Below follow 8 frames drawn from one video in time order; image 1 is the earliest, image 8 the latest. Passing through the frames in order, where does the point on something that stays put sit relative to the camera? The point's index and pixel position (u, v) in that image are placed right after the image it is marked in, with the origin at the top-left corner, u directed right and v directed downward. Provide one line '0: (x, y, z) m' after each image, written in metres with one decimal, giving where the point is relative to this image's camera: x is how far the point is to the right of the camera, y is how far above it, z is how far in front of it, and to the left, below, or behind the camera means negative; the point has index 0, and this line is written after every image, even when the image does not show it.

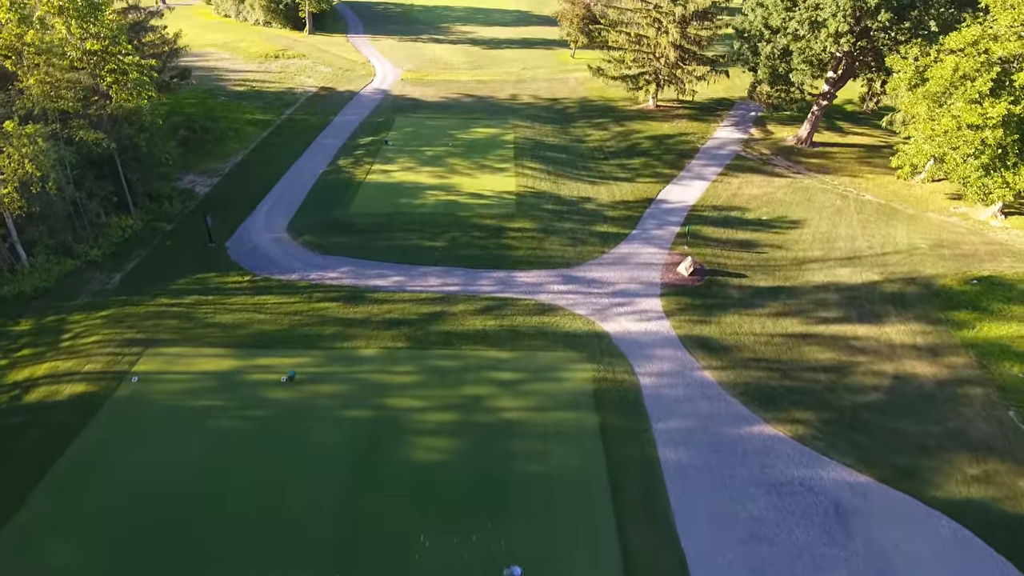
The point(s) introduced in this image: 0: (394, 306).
0: (-3.1, -0.5, +18.9) m
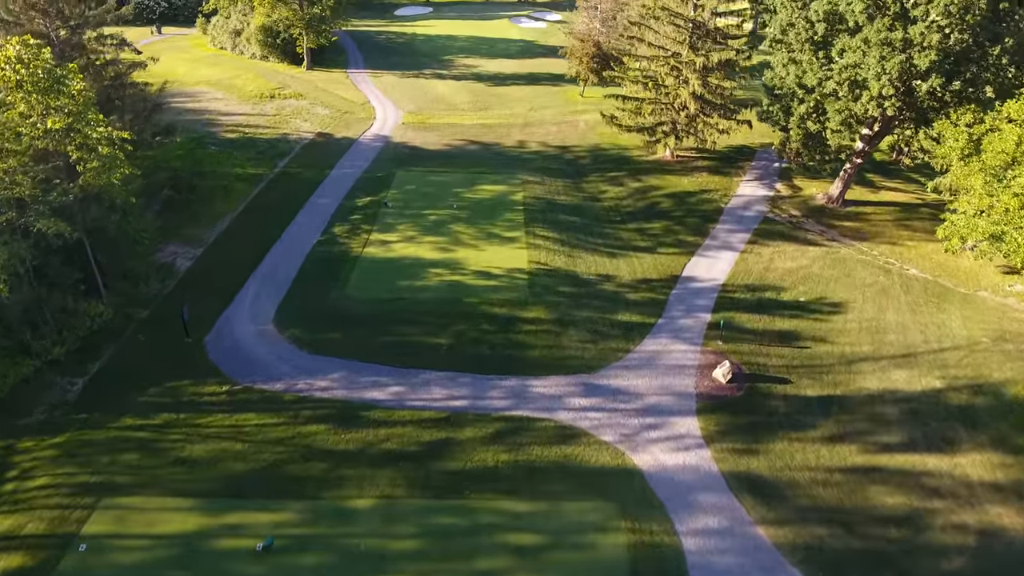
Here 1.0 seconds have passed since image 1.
0: (-2.8, -3.3, +16.5) m
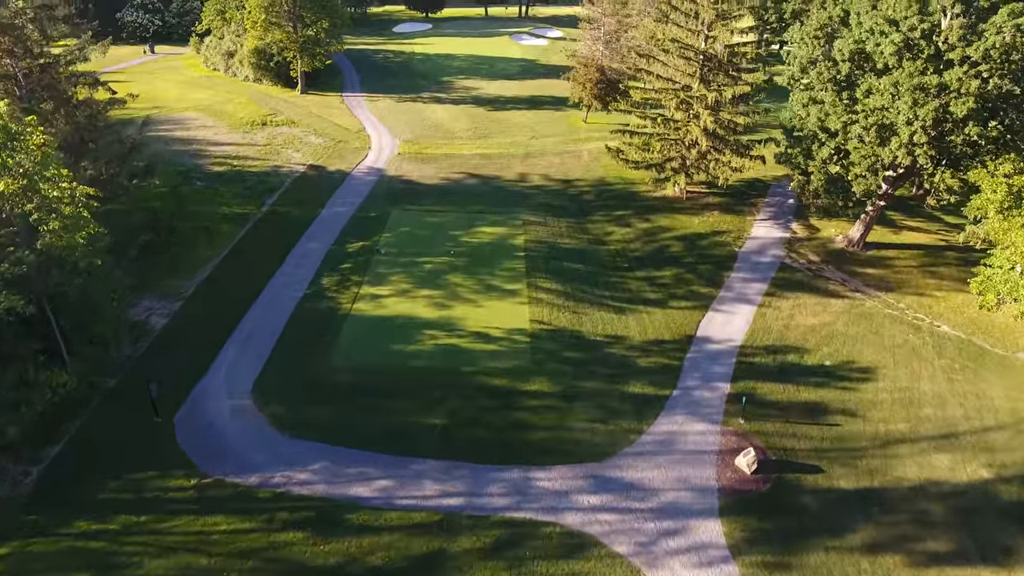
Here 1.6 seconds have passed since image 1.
0: (-2.7, -5.2, +14.6) m
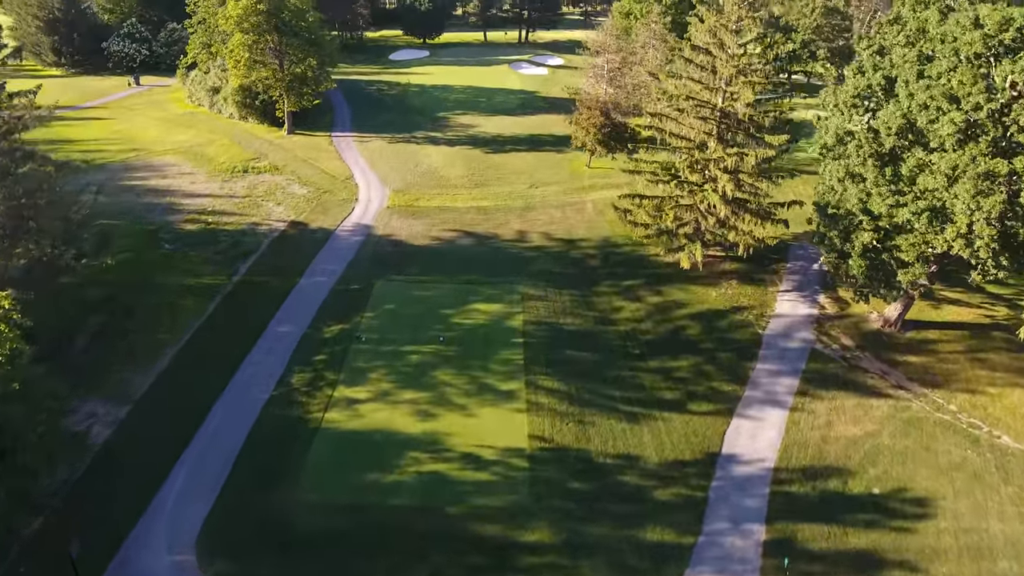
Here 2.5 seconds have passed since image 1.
0: (-2.9, -8.1, +11.4) m
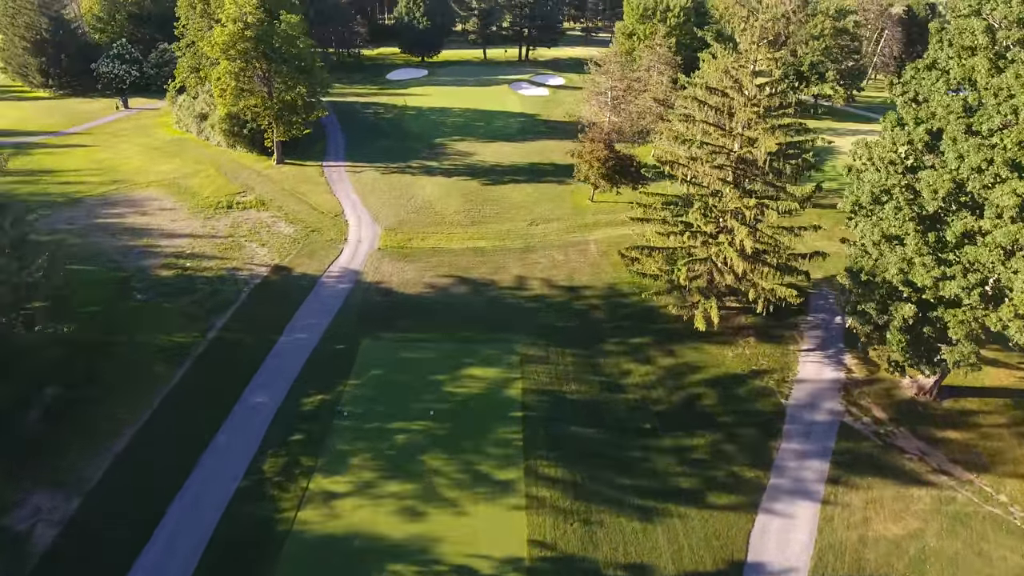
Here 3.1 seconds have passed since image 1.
0: (-3.0, -10.0, +9.0) m
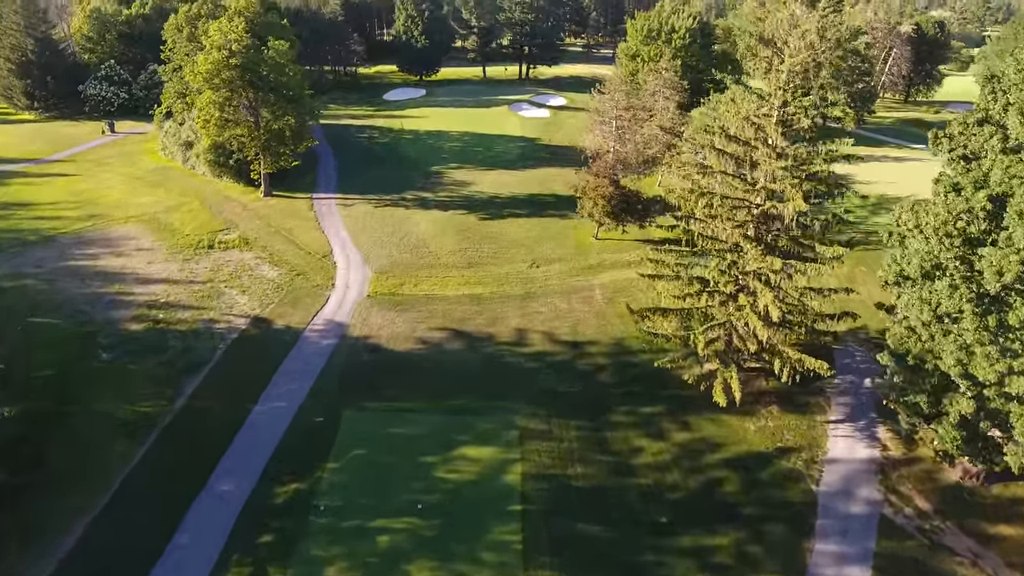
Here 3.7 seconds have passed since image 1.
0: (-3.0, -12.0, +6.4) m
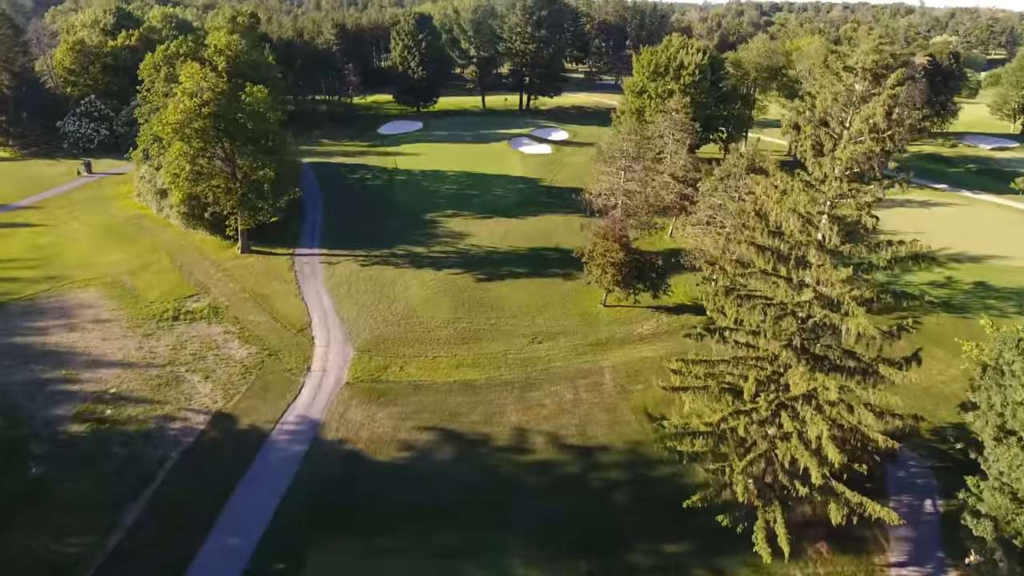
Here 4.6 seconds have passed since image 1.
0: (-3.1, -14.9, +2.3) m
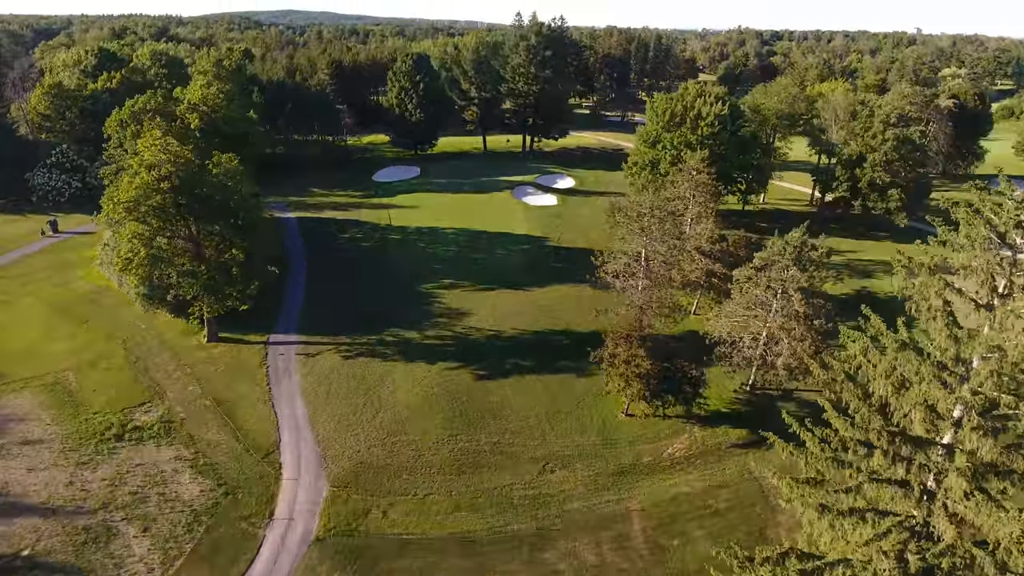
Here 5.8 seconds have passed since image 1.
0: (-2.9, -18.4, -3.4) m
